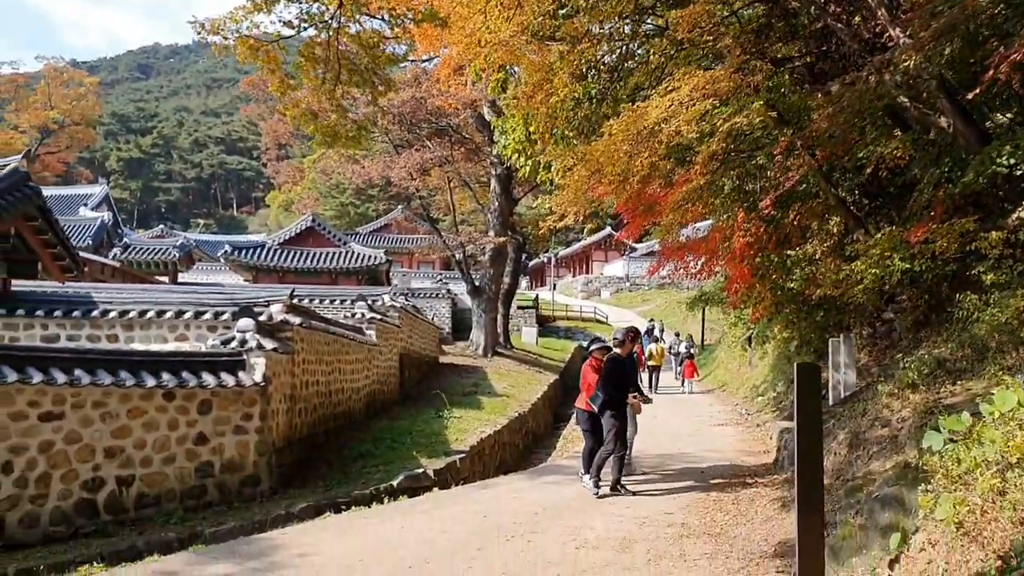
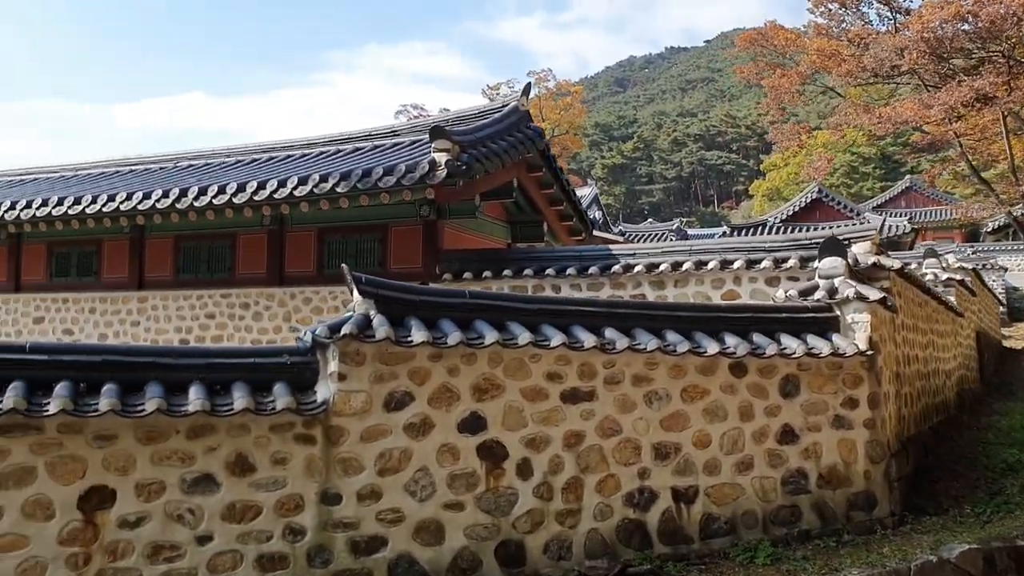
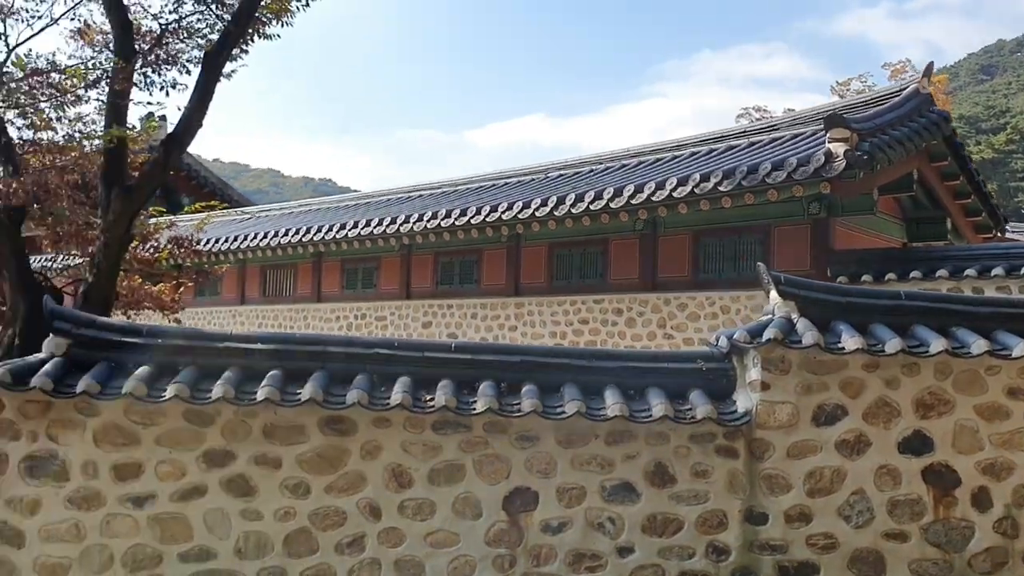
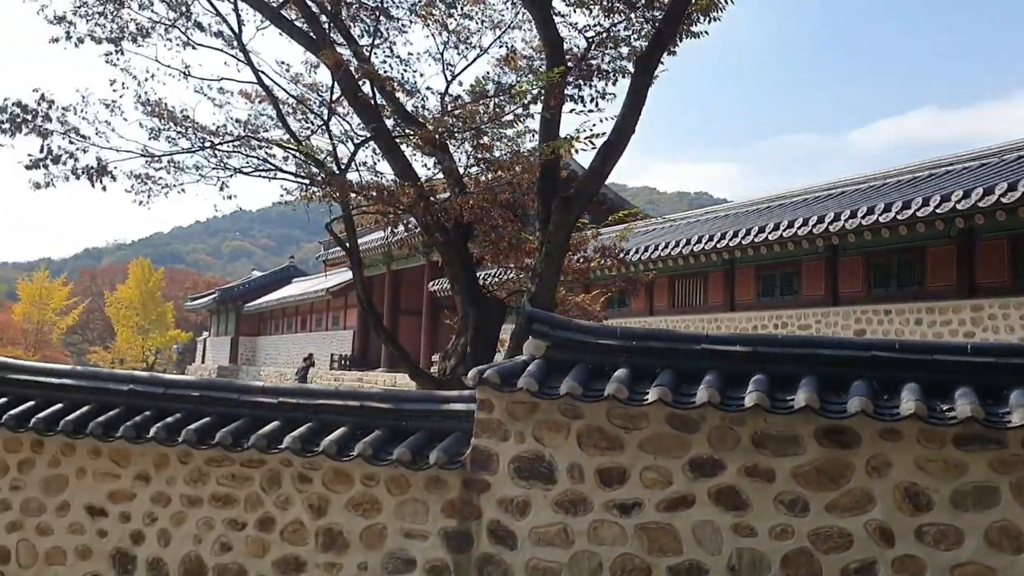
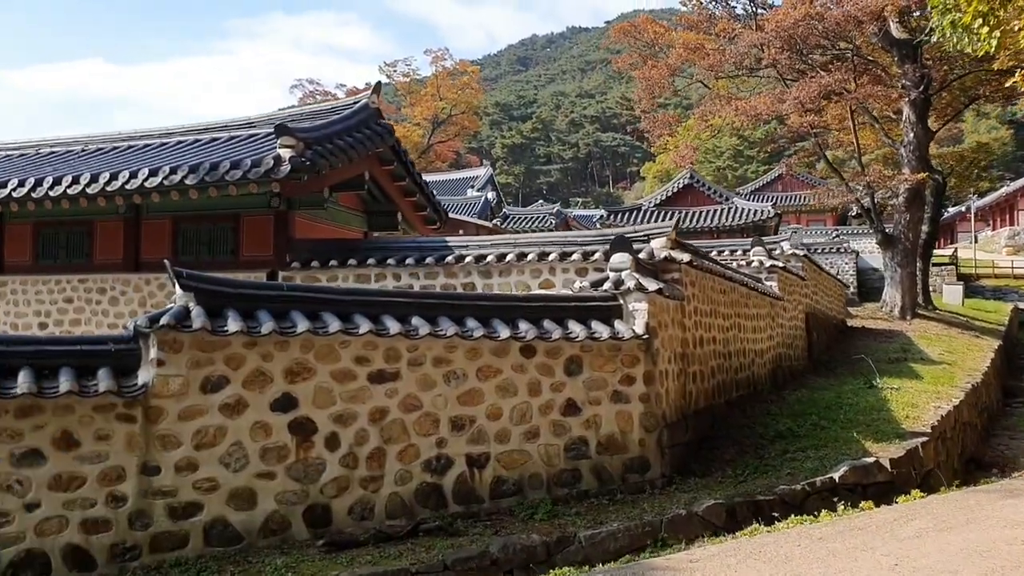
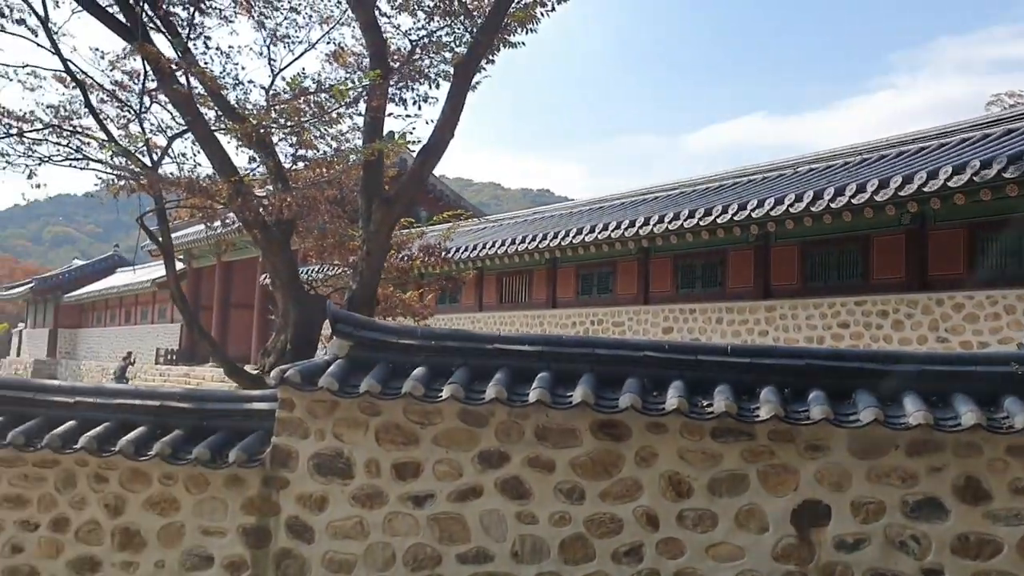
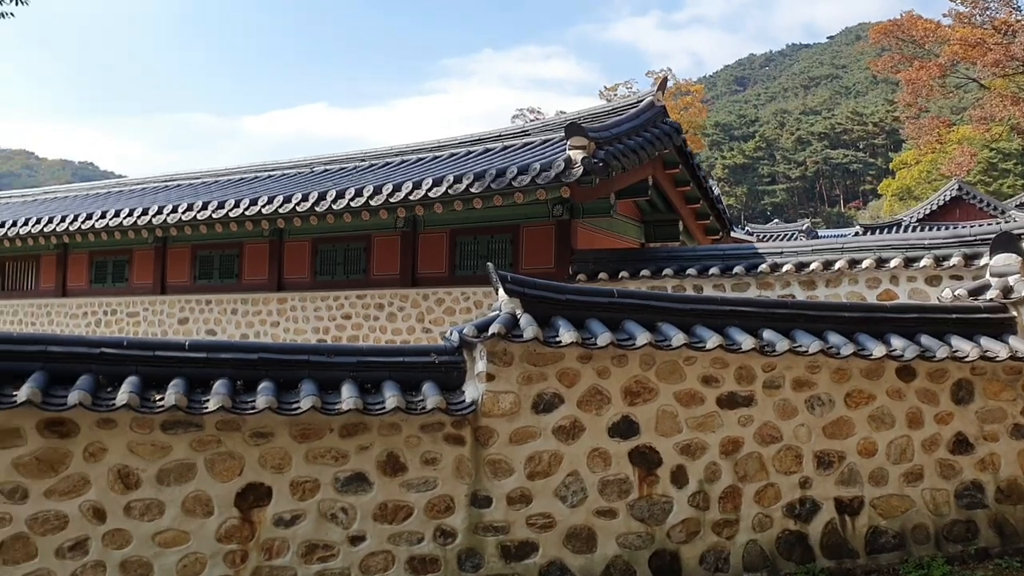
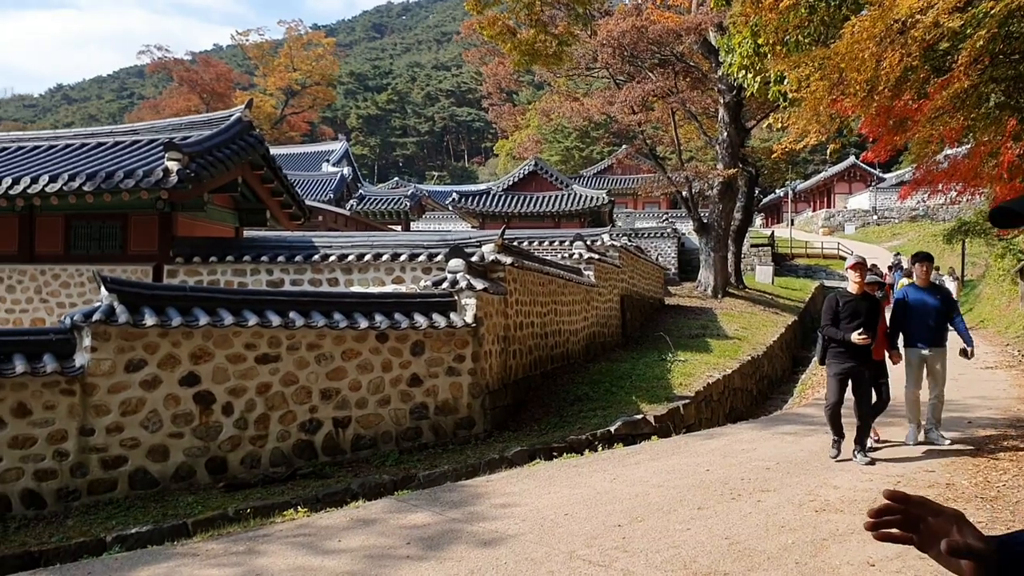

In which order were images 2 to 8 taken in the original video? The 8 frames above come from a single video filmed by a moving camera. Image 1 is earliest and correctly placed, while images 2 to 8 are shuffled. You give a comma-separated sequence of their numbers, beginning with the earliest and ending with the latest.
8, 5, 2, 7, 3, 6, 4
